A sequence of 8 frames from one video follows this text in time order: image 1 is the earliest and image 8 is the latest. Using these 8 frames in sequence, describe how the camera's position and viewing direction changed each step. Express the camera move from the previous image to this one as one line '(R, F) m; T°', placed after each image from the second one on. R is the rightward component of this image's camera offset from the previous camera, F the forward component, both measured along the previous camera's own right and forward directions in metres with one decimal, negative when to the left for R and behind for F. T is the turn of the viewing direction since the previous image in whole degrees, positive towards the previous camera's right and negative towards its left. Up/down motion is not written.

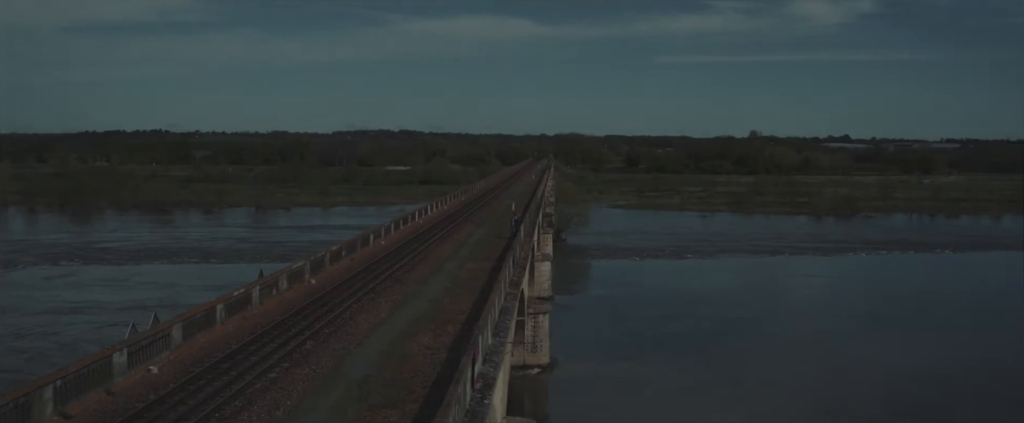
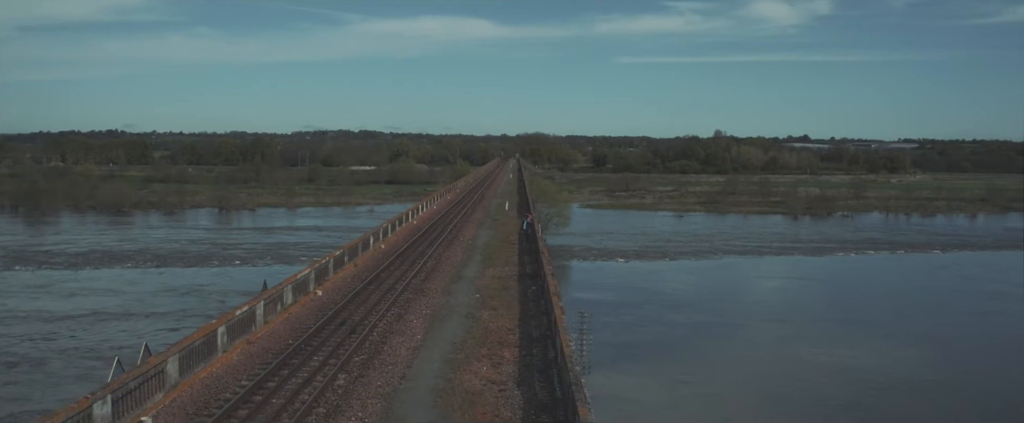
(-1.0, +1.8) m; +2°
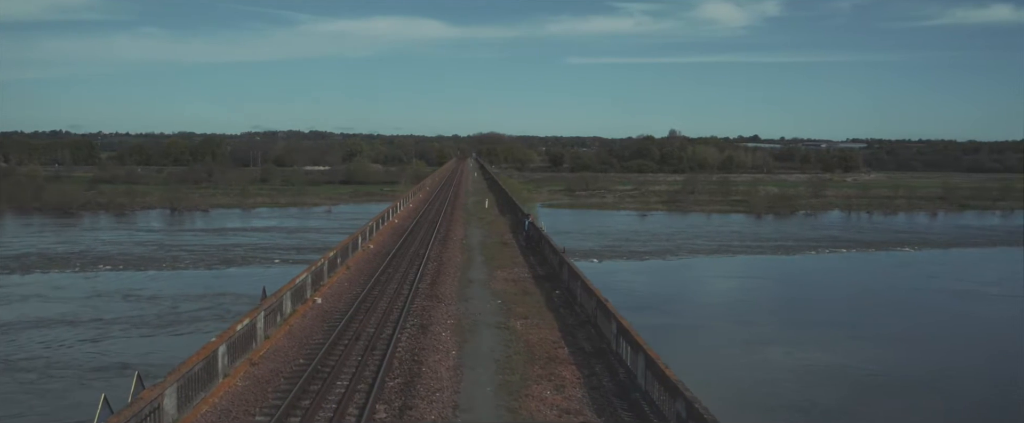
(-0.9, +1.3) m; +3°
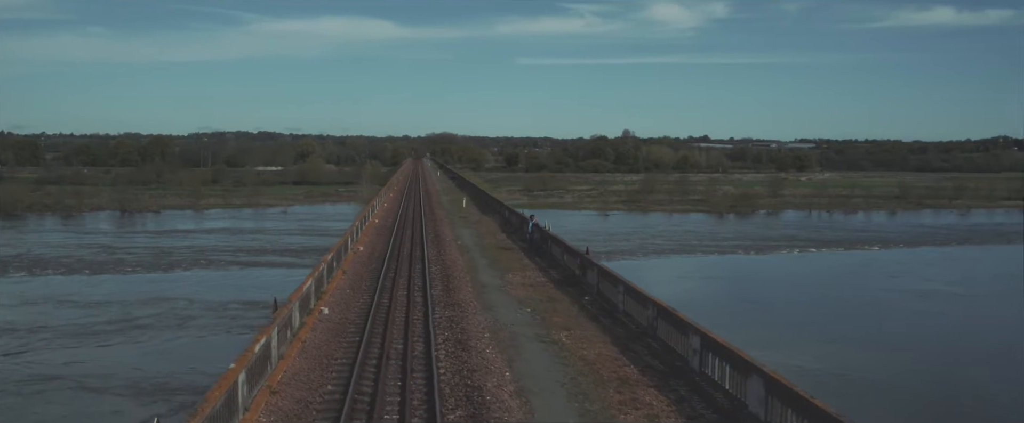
(-0.8, +1.1) m; +3°
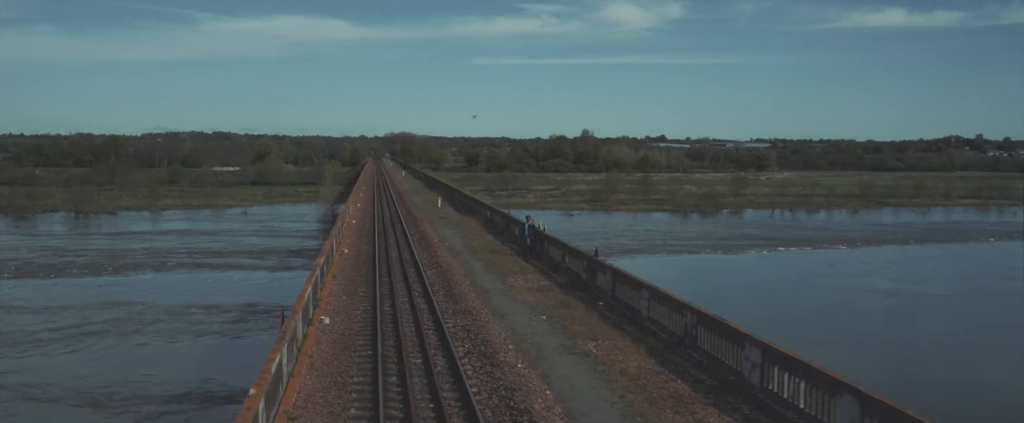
(-0.6, +0.6) m; +3°
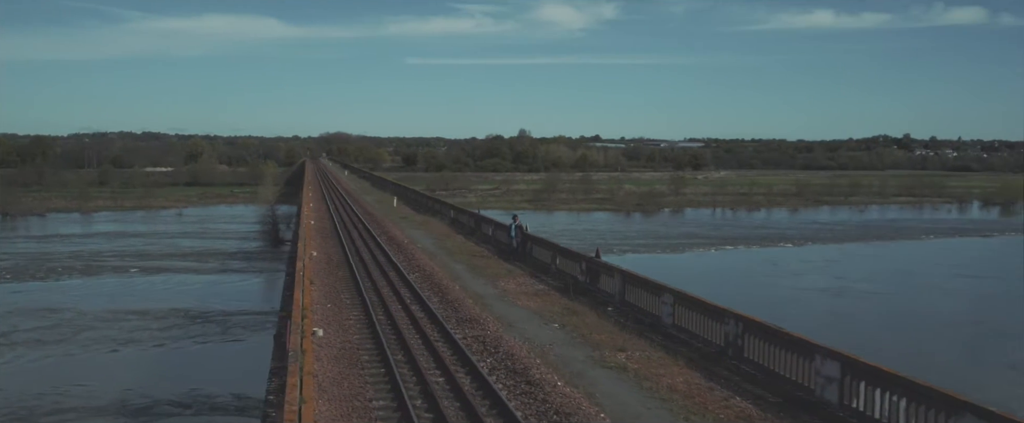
(-0.7, +0.7) m; +4°
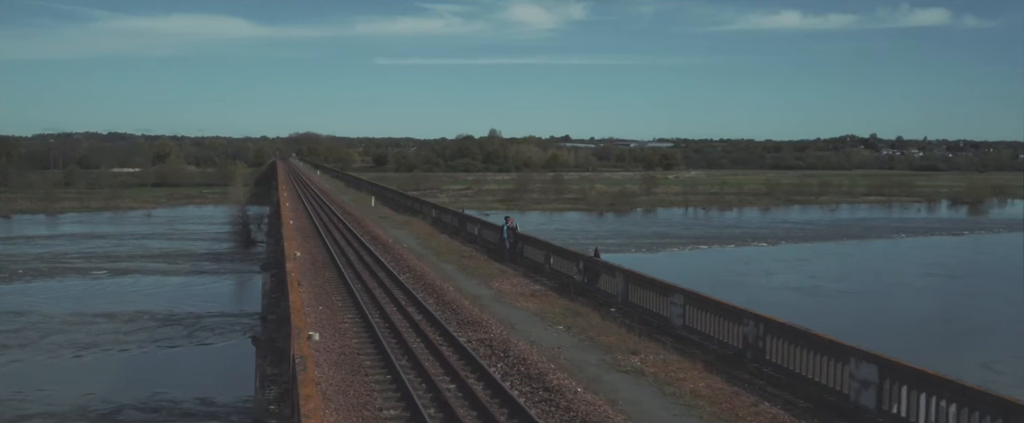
(-0.3, +0.3) m; +2°
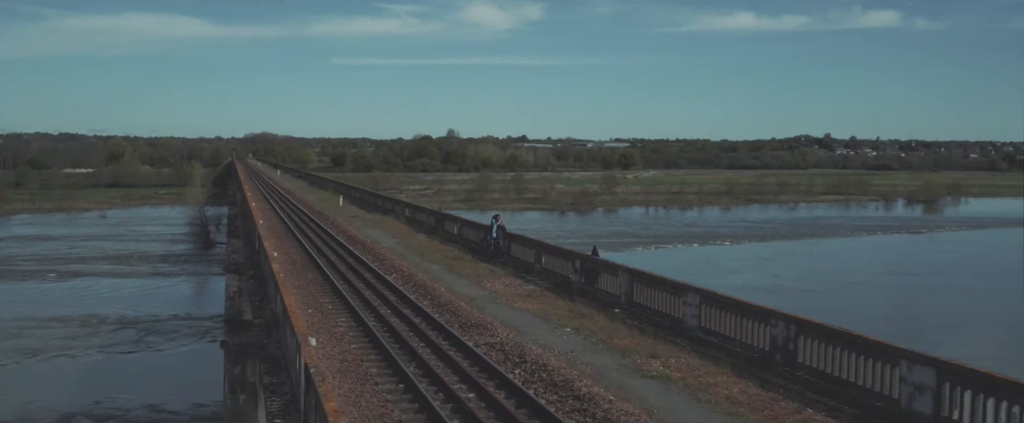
(-0.4, +0.4) m; +3°
